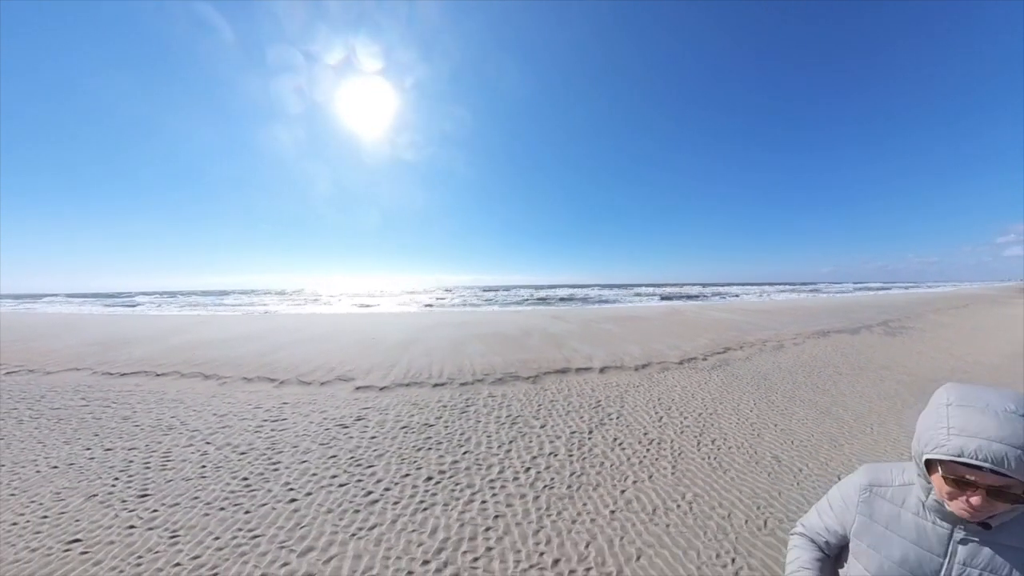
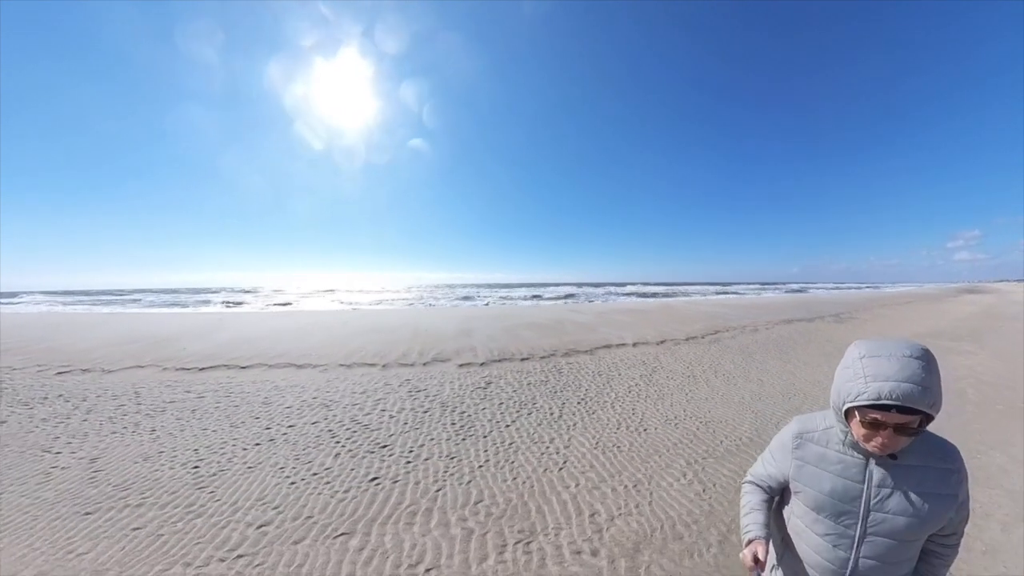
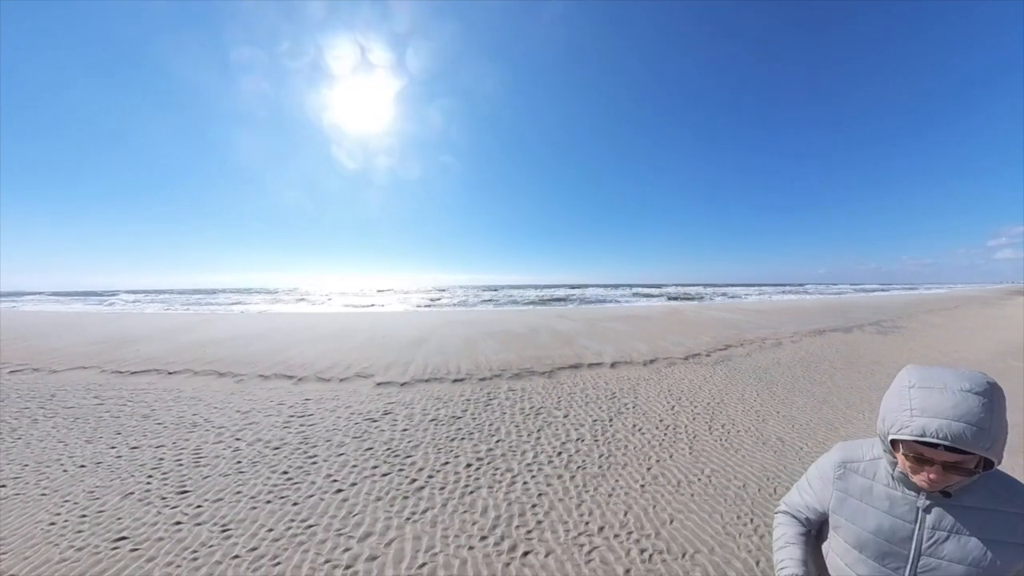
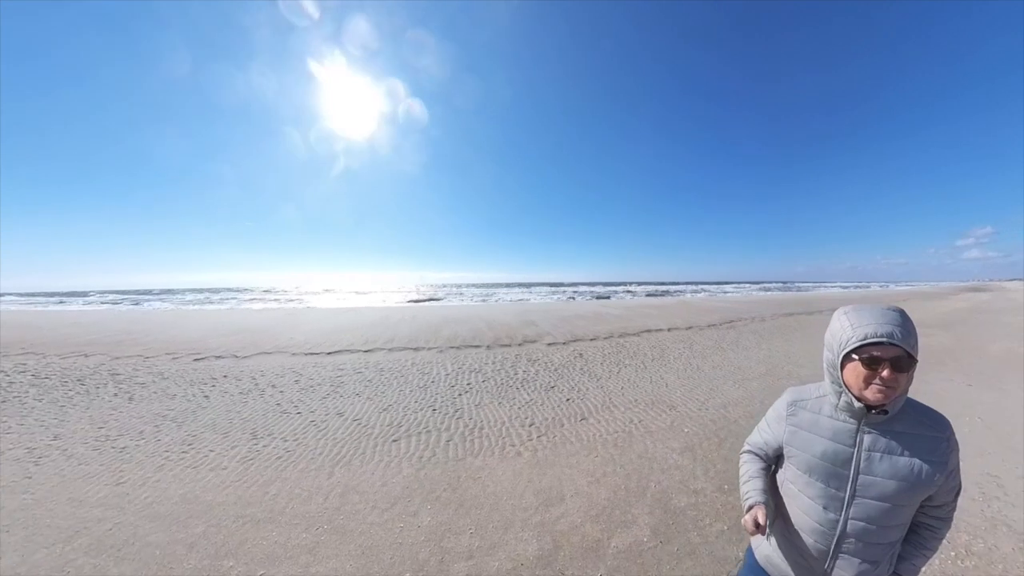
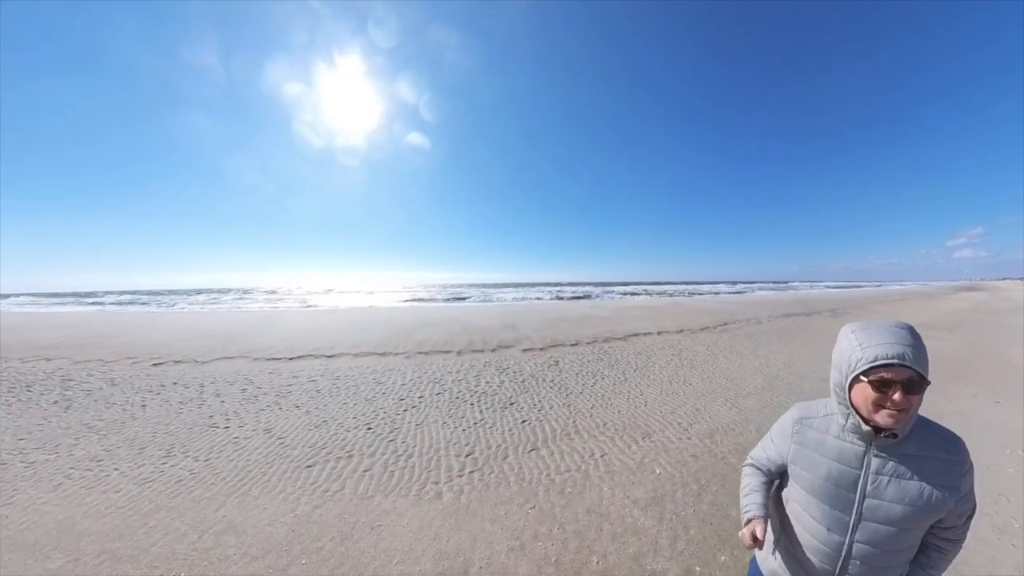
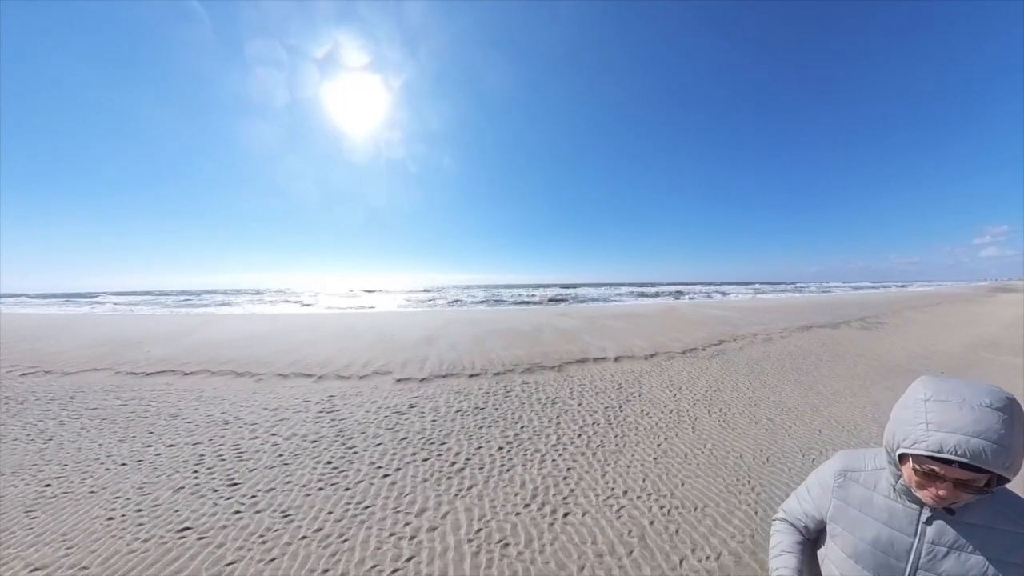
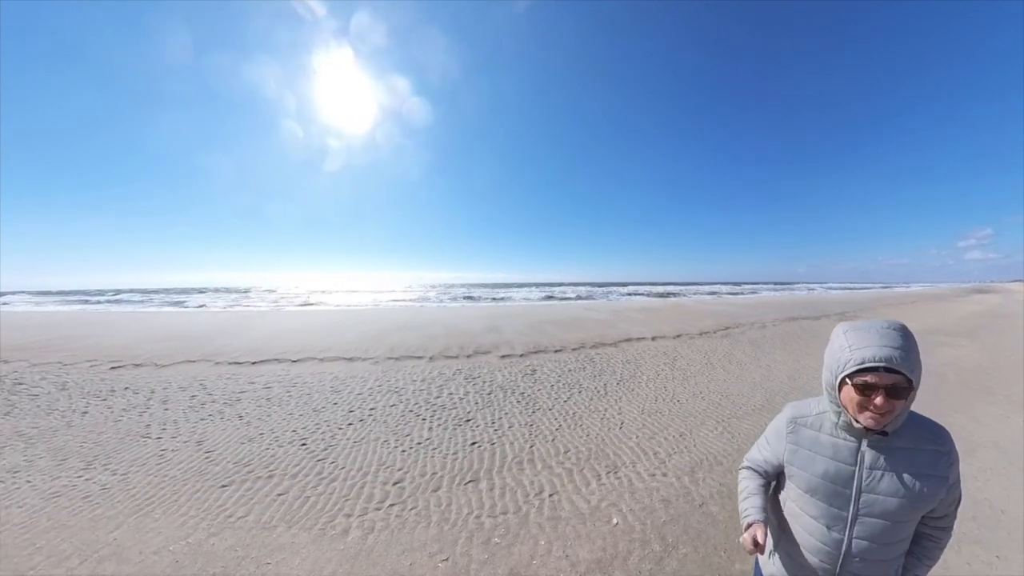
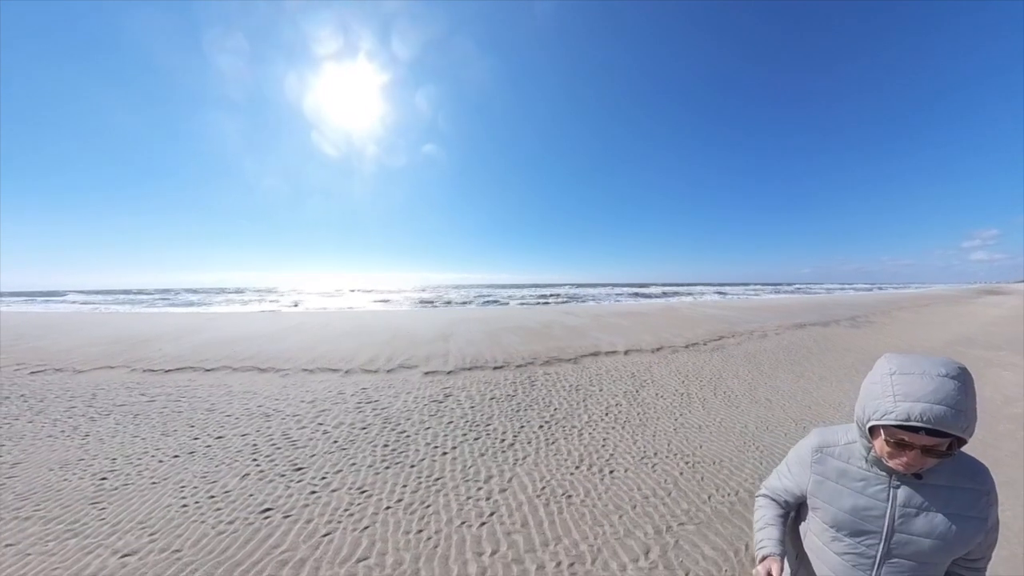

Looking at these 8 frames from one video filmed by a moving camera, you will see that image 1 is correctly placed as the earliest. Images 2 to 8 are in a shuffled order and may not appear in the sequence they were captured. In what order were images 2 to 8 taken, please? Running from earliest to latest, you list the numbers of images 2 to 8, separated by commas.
3, 6, 8, 2, 7, 5, 4
